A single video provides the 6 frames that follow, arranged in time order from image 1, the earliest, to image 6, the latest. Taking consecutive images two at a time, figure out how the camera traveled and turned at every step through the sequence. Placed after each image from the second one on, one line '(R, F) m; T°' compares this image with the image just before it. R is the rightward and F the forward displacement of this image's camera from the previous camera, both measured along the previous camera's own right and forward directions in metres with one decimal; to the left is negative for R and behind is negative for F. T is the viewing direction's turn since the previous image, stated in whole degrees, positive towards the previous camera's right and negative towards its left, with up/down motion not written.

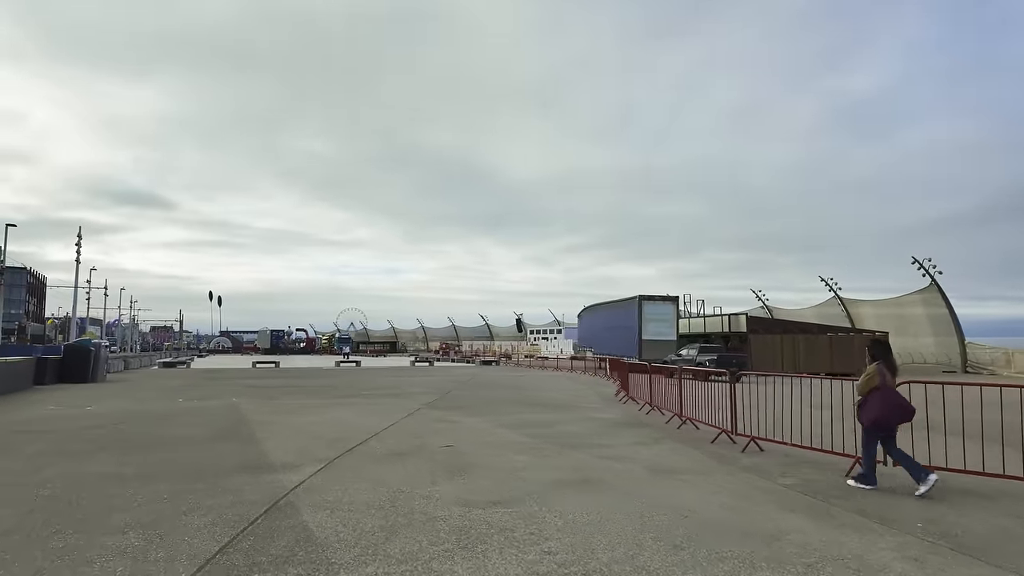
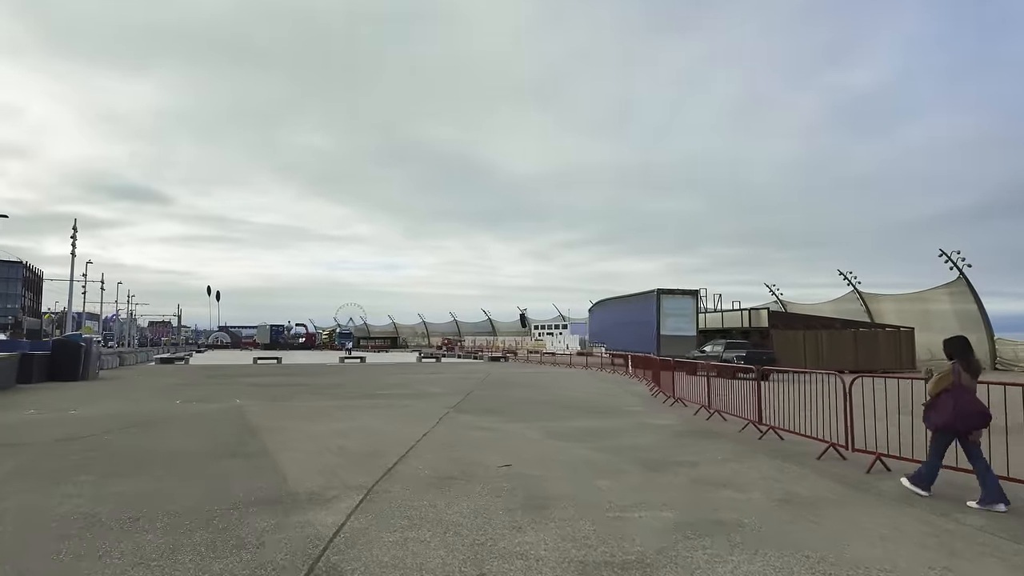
(-1.0, +1.8) m; 0°
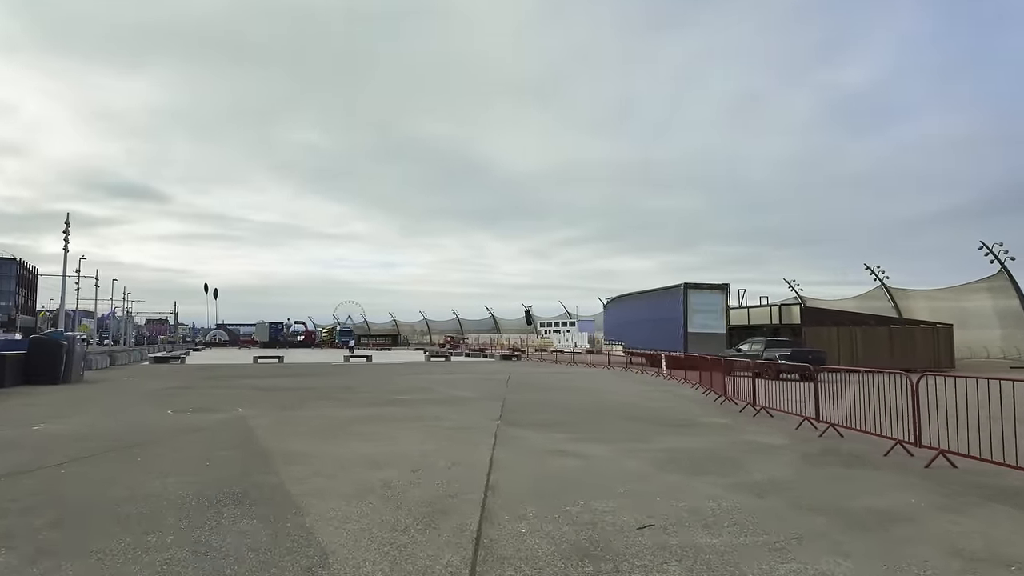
(-1.3, +2.6) m; 0°
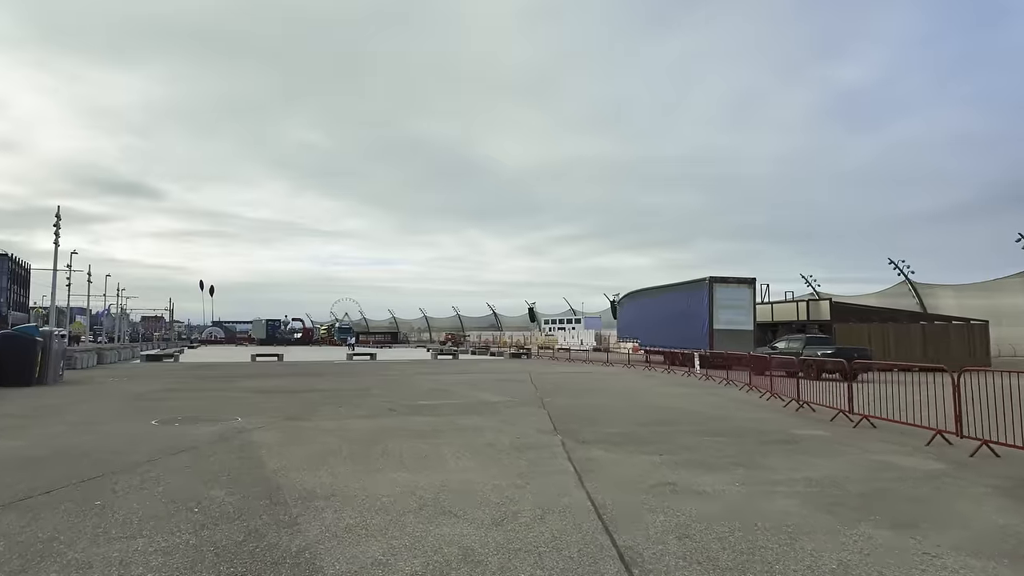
(-1.1, +2.3) m; 0°
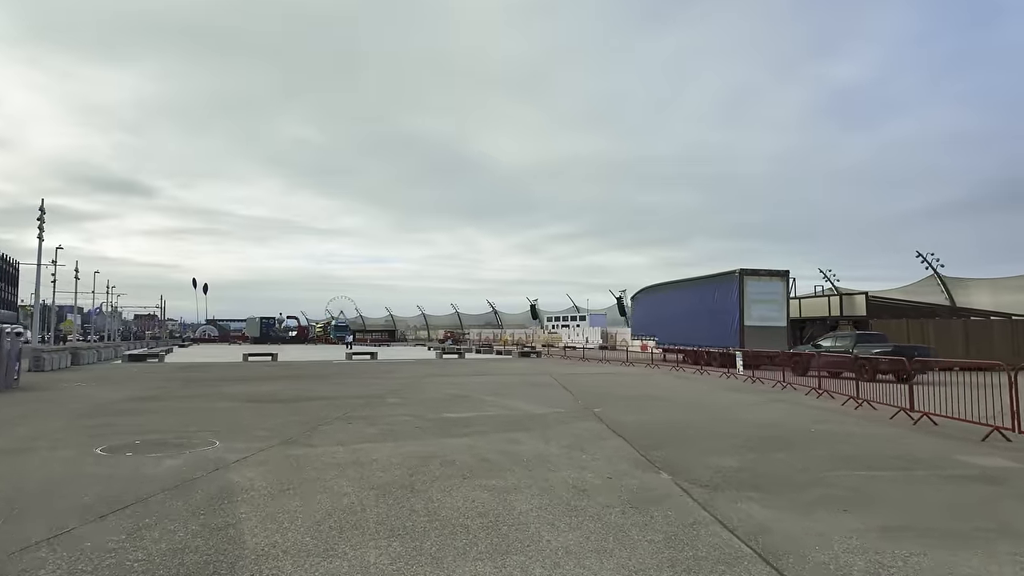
(-1.0, +2.9) m; 0°
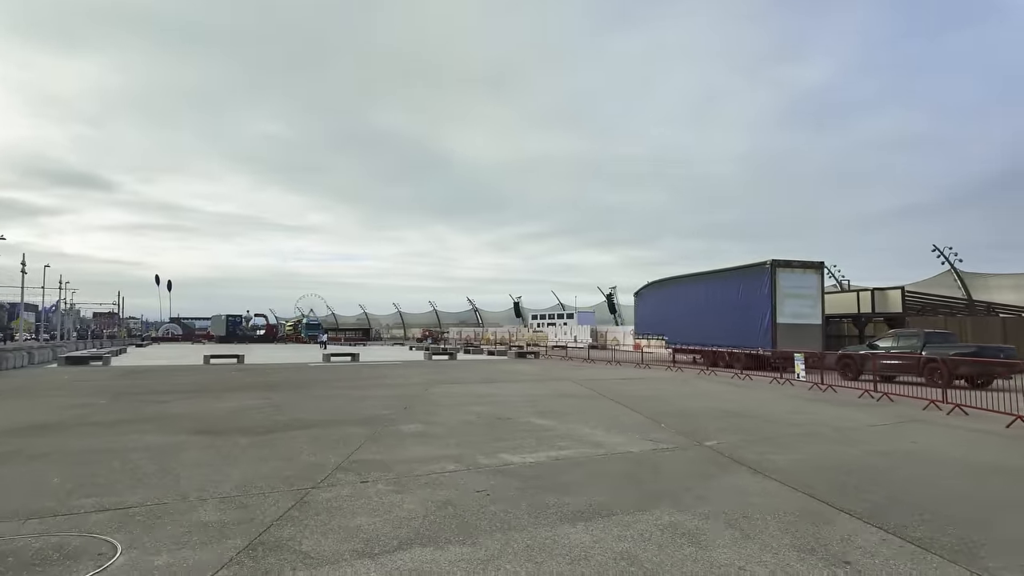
(-1.6, +4.3) m; +3°
